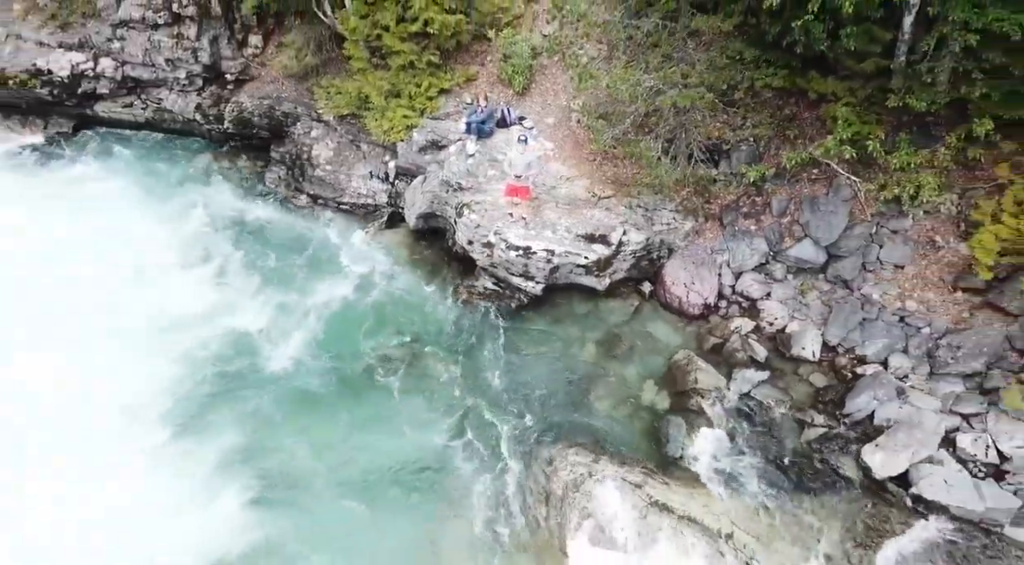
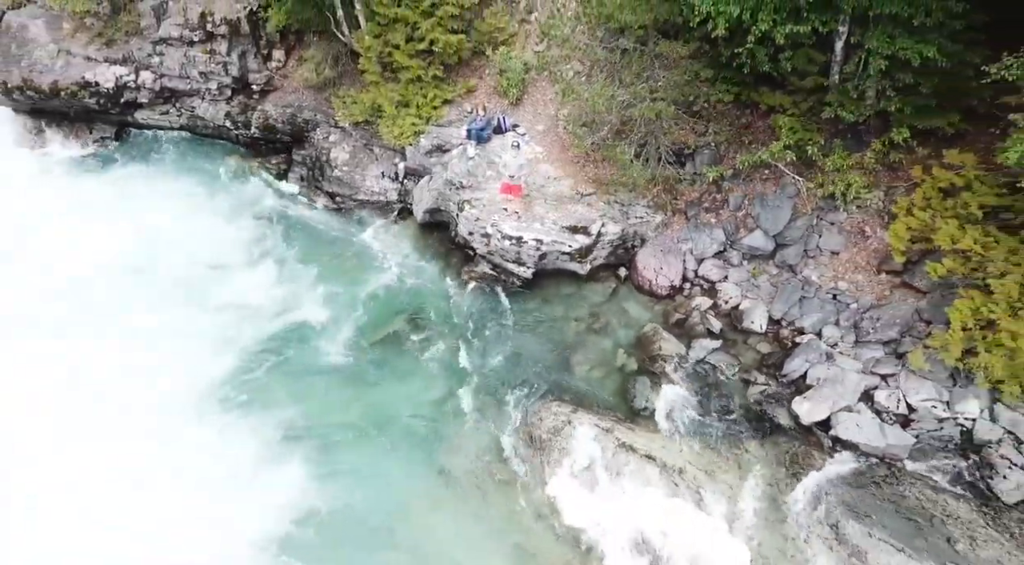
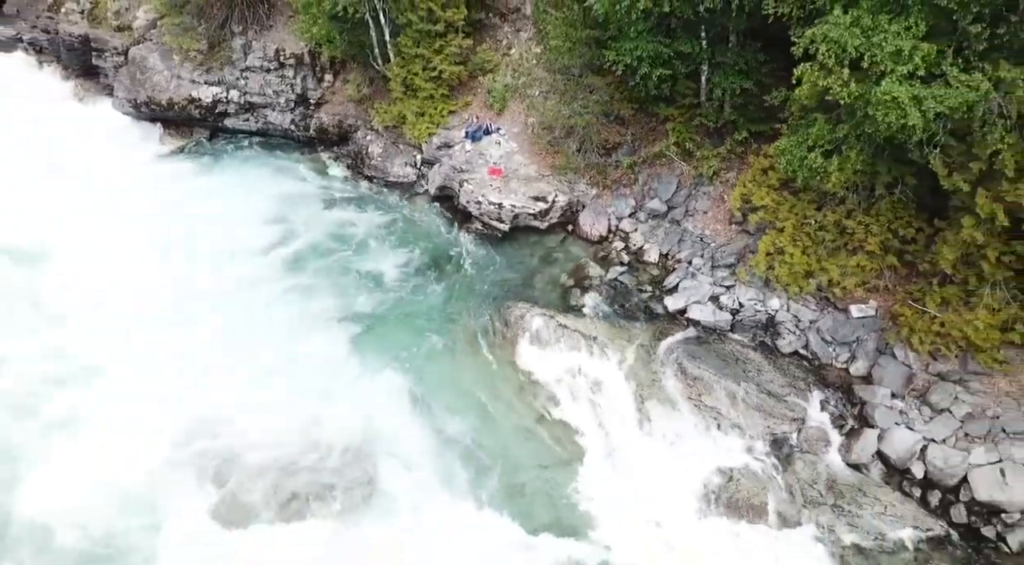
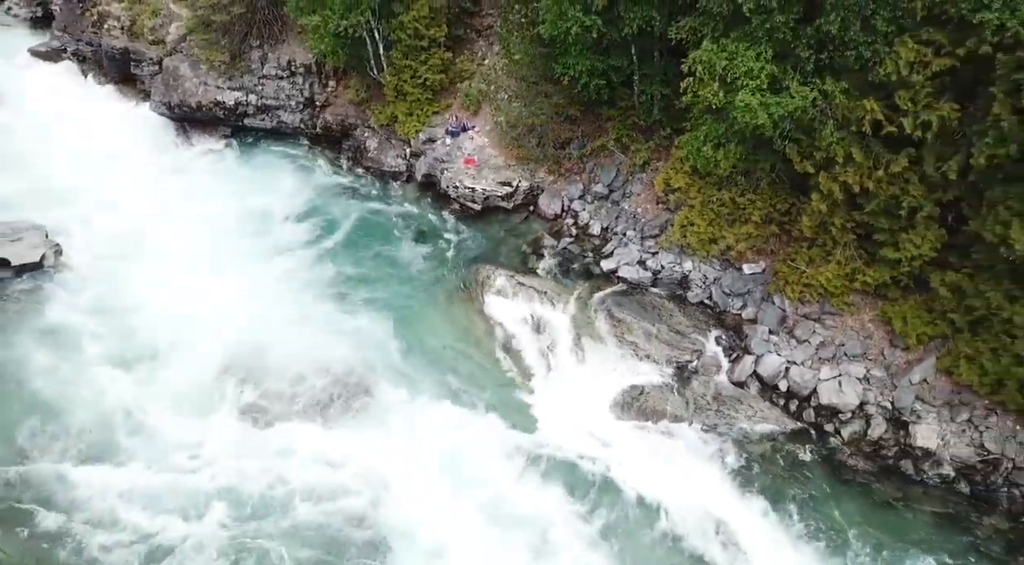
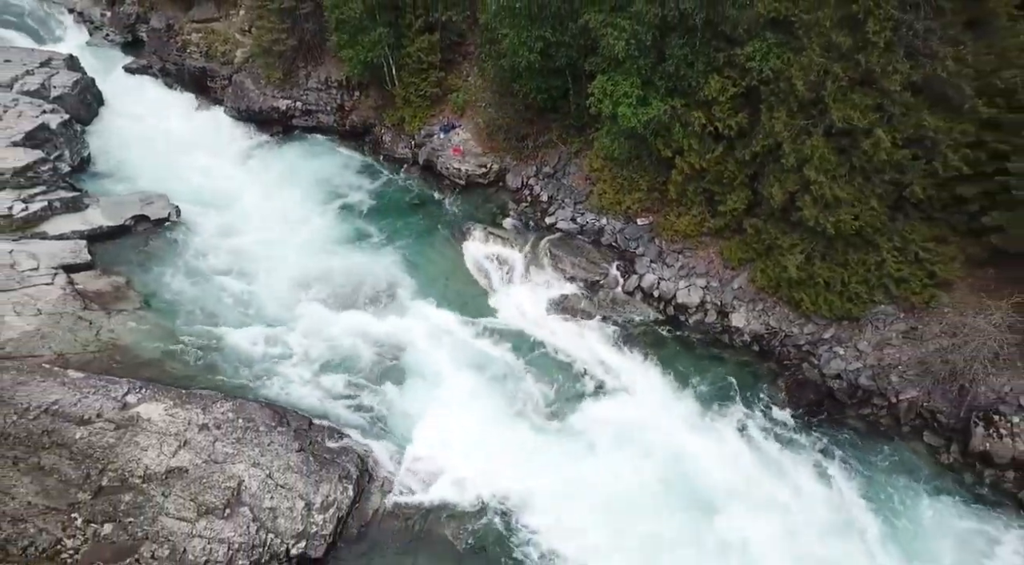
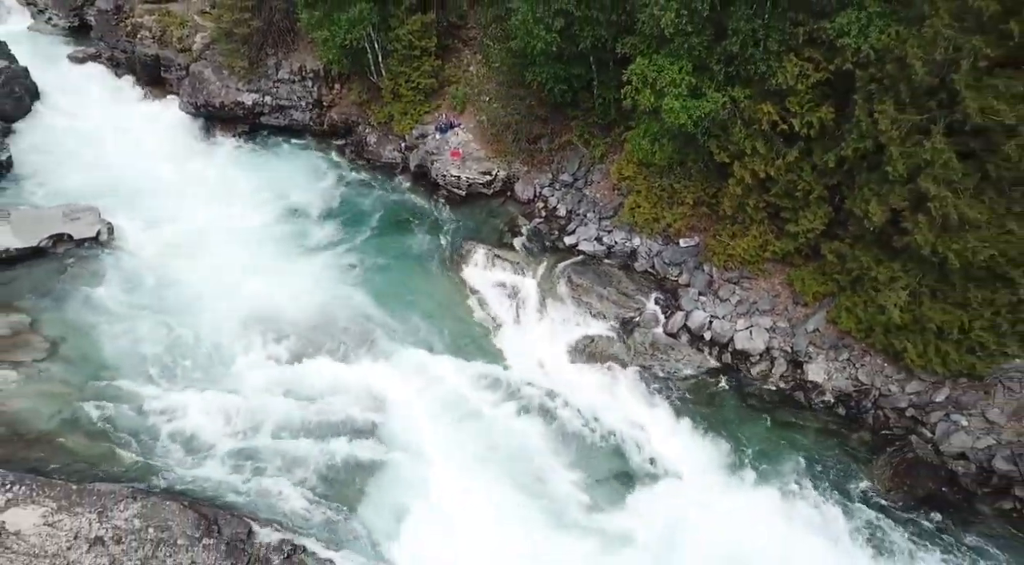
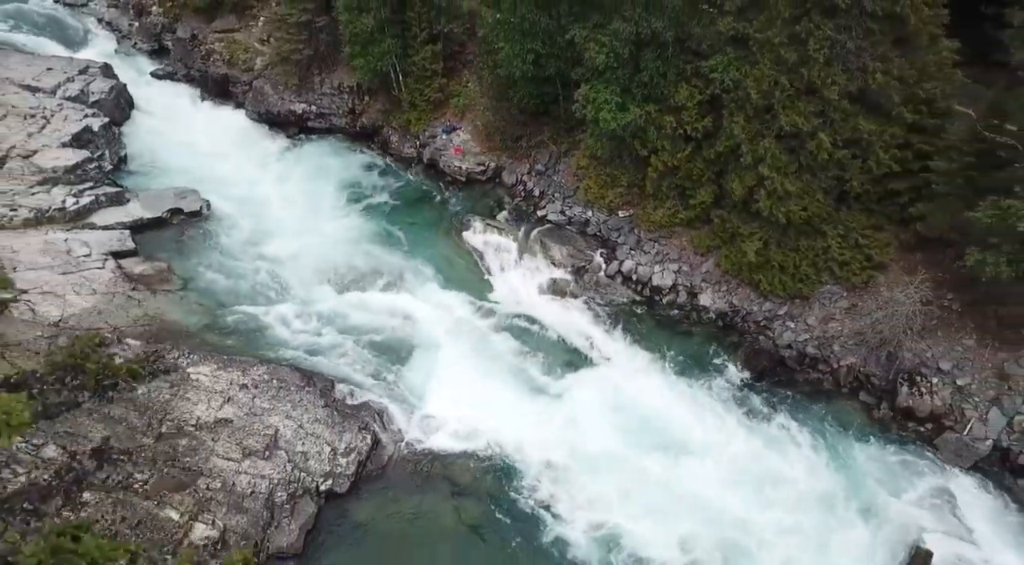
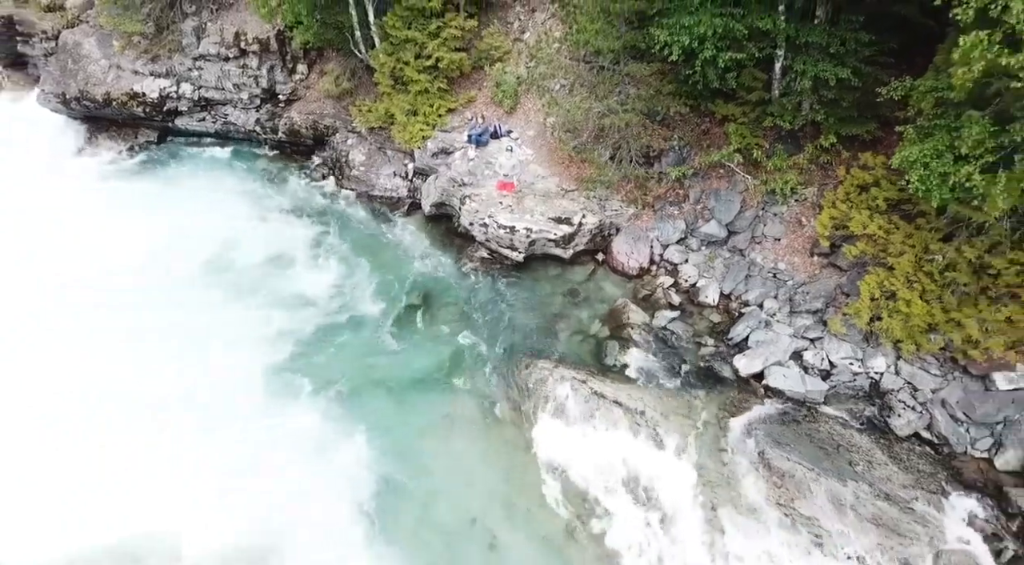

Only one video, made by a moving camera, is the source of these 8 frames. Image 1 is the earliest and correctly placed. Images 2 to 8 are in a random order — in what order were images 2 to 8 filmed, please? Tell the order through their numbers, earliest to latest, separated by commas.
2, 8, 3, 4, 6, 5, 7
